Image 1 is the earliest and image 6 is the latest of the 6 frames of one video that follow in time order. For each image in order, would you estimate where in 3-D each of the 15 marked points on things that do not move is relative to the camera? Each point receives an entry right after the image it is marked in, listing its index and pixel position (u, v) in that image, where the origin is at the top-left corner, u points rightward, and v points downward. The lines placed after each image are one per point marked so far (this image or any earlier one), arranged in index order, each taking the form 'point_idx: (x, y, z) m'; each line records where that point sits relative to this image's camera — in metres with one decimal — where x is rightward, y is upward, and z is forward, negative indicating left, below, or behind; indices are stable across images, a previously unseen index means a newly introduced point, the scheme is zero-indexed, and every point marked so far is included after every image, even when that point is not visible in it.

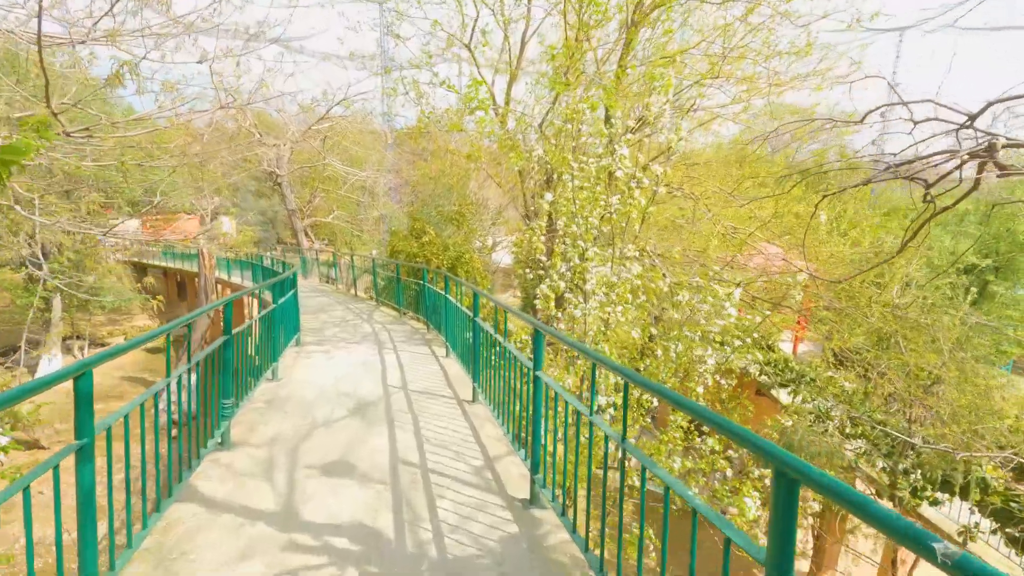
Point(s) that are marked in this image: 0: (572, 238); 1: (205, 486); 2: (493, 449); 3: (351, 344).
0: (+0.9, +0.7, +7.8) m
1: (-1.9, -1.2, +3.4) m
2: (-0.1, -1.2, +4.2) m
3: (-2.4, -0.8, +8.0) m
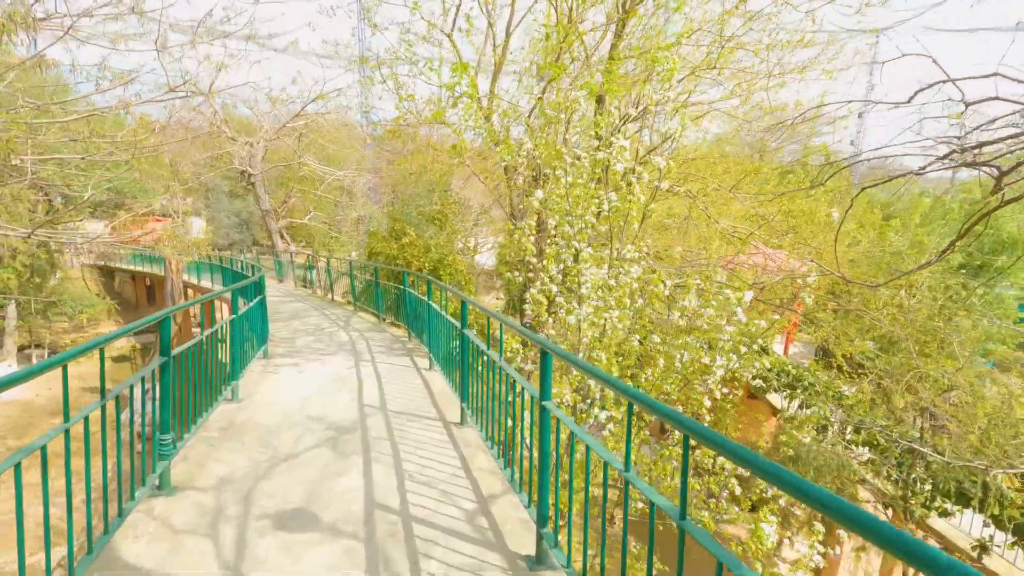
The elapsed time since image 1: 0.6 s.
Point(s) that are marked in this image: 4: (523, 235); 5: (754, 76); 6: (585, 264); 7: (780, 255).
0: (+0.7, +0.7, +7.3) m
1: (-1.9, -1.3, +2.7) m
2: (-0.2, -1.3, +3.6) m
3: (-2.5, -0.9, +7.3) m
4: (+0.2, +0.8, +8.2) m
5: (+3.8, +3.3, +8.6) m
6: (+0.9, +0.3, +6.9) m
7: (+3.8, +0.5, +7.7) m
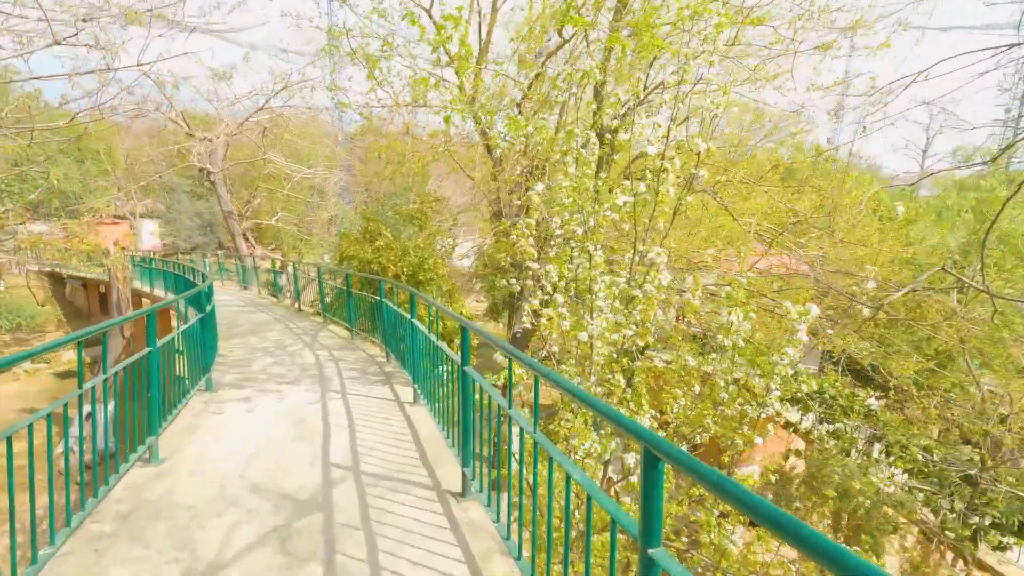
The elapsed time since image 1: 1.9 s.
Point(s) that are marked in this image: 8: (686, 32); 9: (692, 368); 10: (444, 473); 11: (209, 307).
0: (+0.7, +0.5, +6.1) m
1: (-1.7, -1.4, +1.4) m
2: (0.0, -1.4, +2.3) m
3: (-2.5, -1.1, +6.0) m
4: (+0.1, +0.7, +7.0) m
5: (+3.7, +3.3, +7.5) m
6: (+0.9, +0.2, +5.8) m
7: (+3.7, +0.4, +6.7) m
8: (+1.9, +2.8, +5.9) m
9: (+2.0, -0.9, +6.2) m
10: (-0.5, -1.3, +3.8) m
11: (-4.5, -0.3, +8.1) m
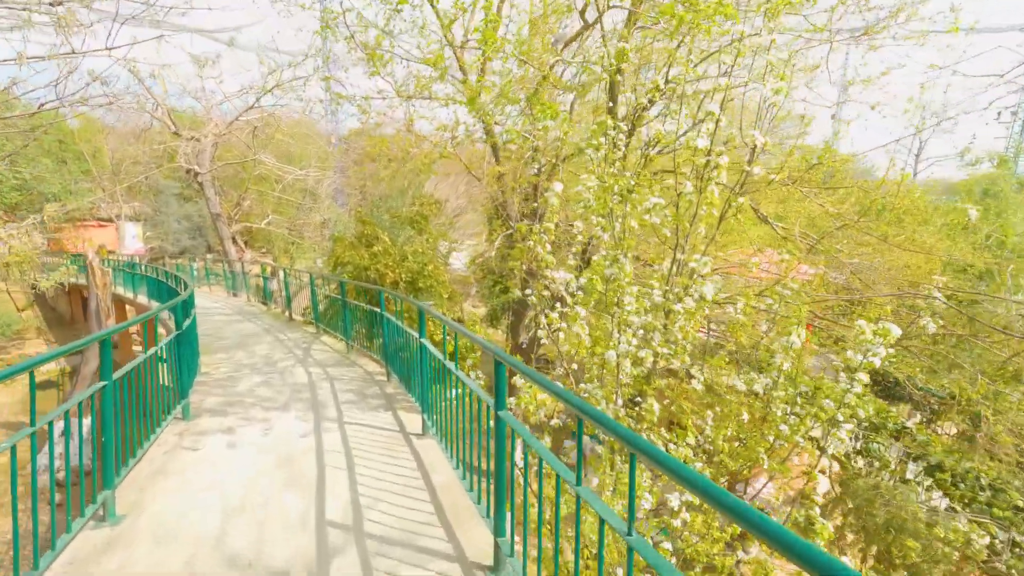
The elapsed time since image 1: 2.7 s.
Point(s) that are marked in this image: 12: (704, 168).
0: (+0.9, +0.4, +5.4) m
1: (-1.4, -1.5, +0.7) m
2: (+0.2, -1.5, +1.7) m
3: (-2.3, -1.2, +5.3) m
4: (+0.3, +0.5, +6.3) m
5: (+3.8, +3.1, +6.9) m
6: (+1.1, +0.1, +5.1) m
7: (+3.9, +0.2, +6.1) m
8: (+2.1, +2.6, +5.3) m
9: (+2.2, -1.0, +5.5) m
10: (-0.3, -1.4, +3.1) m
11: (-4.3, -0.4, +7.4) m
12: (+1.6, +1.0, +4.7) m
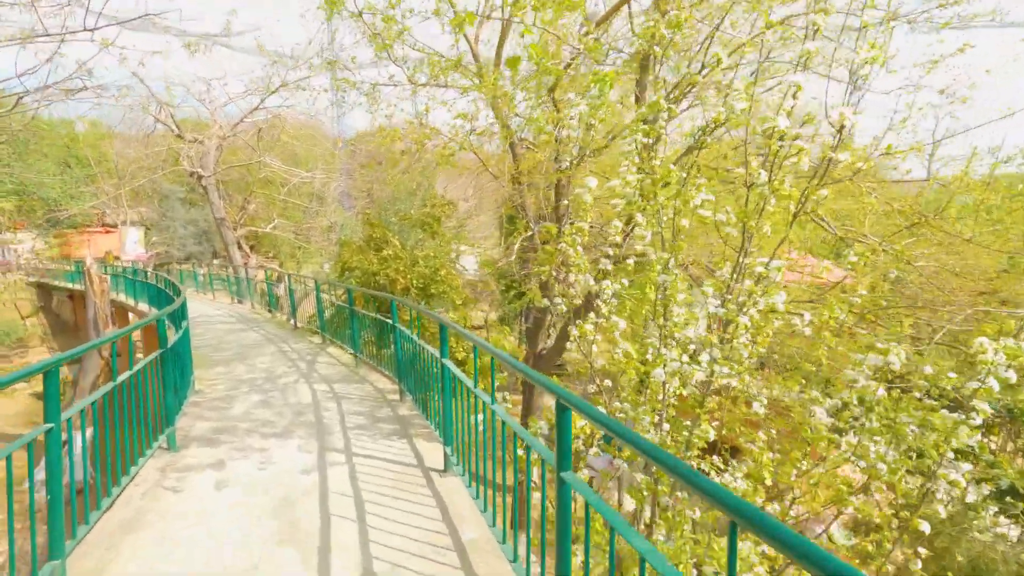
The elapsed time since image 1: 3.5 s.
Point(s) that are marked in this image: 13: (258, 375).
0: (+1.2, +0.3, +4.7) m
1: (-1.2, -1.6, +0.1) m
2: (+0.5, -1.6, +1.0) m
3: (-2.0, -1.3, +4.7) m
4: (+0.6, +0.5, +5.6) m
5: (+4.1, +3.1, +6.2) m
6: (+1.4, 0.0, +4.4) m
7: (+4.2, +0.2, +5.3) m
8: (+2.3, +2.6, +4.6) m
9: (+2.5, -1.1, +4.8) m
10: (0.0, -1.4, +2.4) m
11: (-4.0, -0.5, +6.8) m
12: (+1.9, +1.0, +4.0) m
13: (-3.3, -1.1, +7.1) m
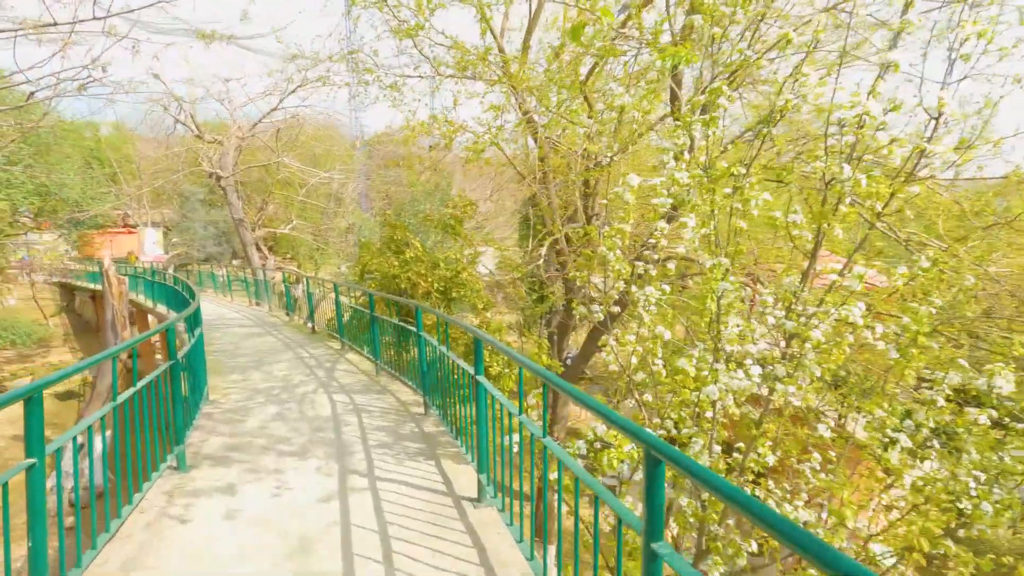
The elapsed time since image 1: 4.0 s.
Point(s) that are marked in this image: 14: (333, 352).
0: (+1.5, +0.3, +4.3) m
1: (-1.1, -1.6, -0.3) m
2: (+0.6, -1.6, +0.5) m
3: (-1.8, -1.3, +4.3) m
4: (+0.9, +0.4, +5.2) m
5: (+4.5, +3.0, +5.7) m
6: (+1.6, -0.1, +4.0) m
7: (+4.5, +0.1, +4.8) m
8: (+2.6, +2.5, +4.1) m
9: (+2.8, -1.2, +4.3) m
10: (+0.2, -1.5, +2.0) m
11: (-3.7, -0.6, +6.5) m
12: (+2.2, +0.9, +3.6) m
13: (-2.9, -1.2, +6.8) m
14: (-2.9, -1.0, +8.9) m
